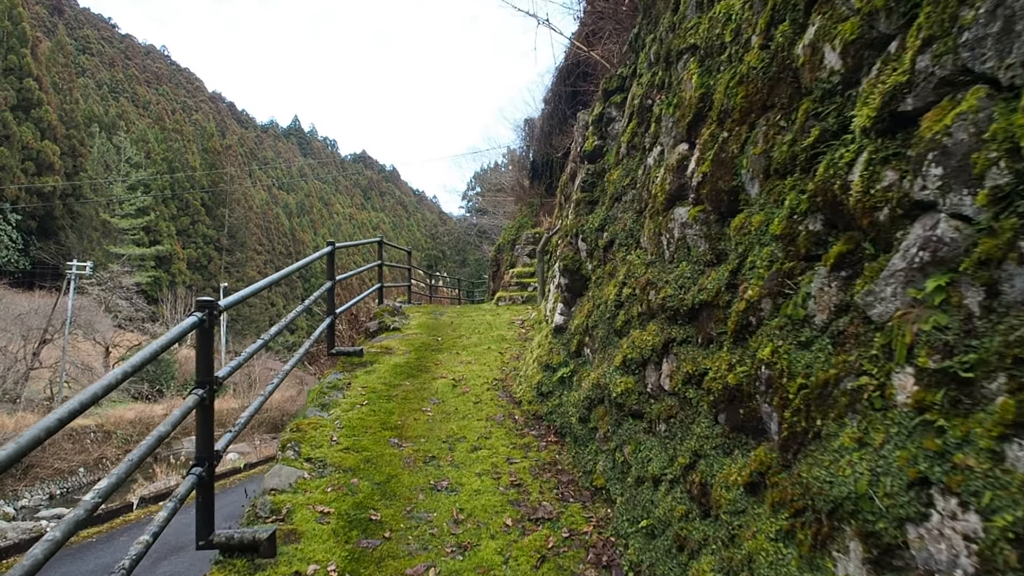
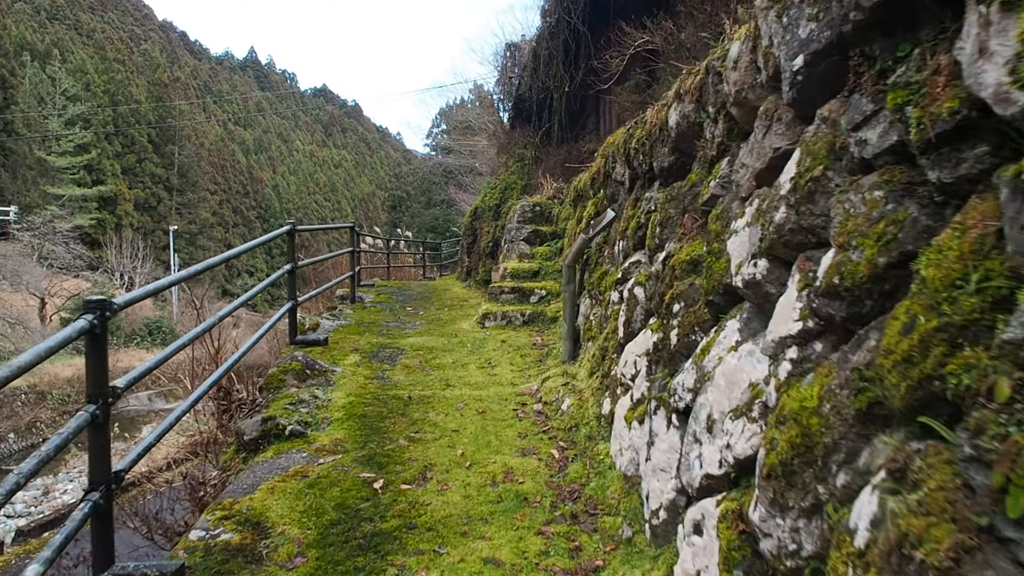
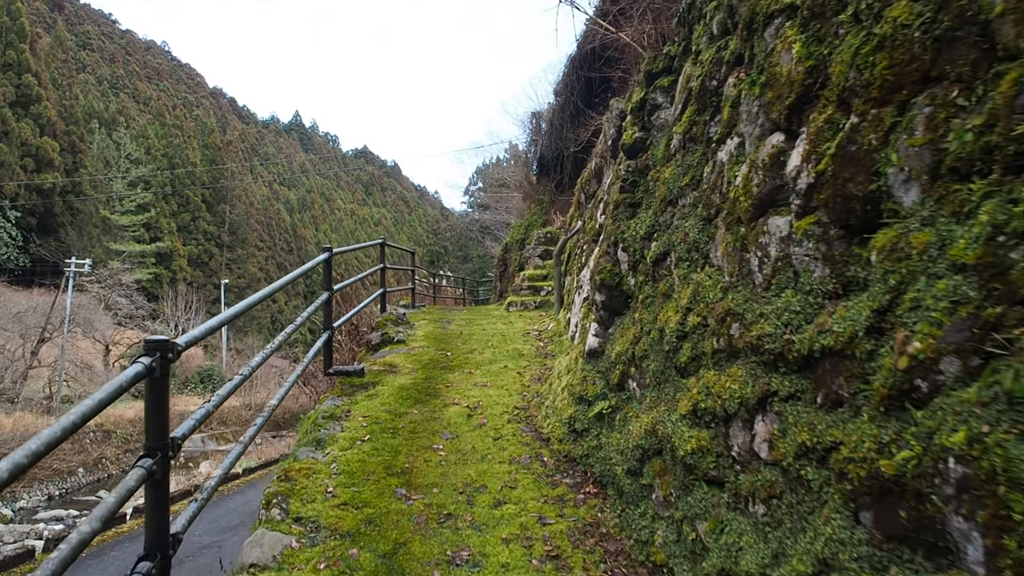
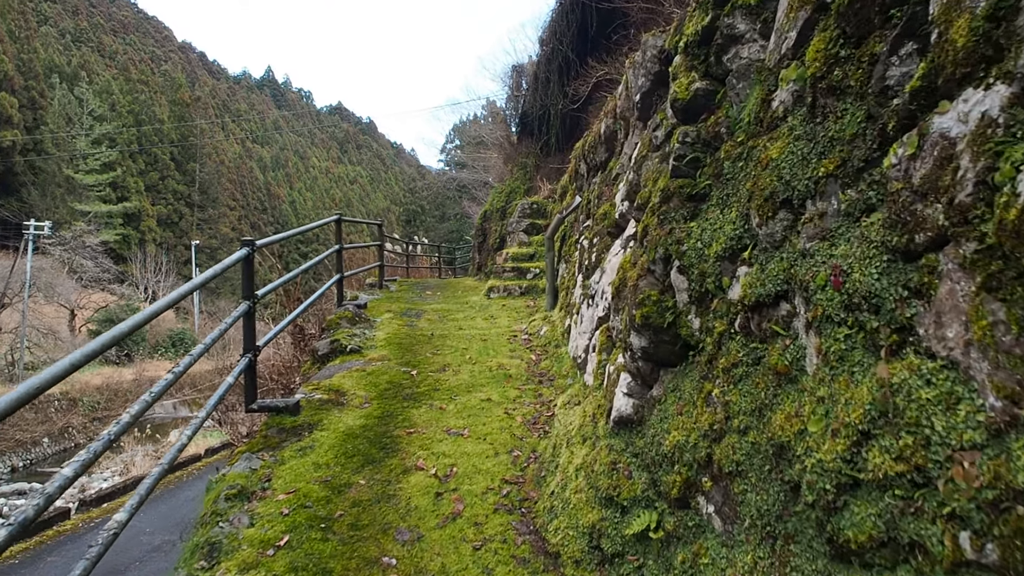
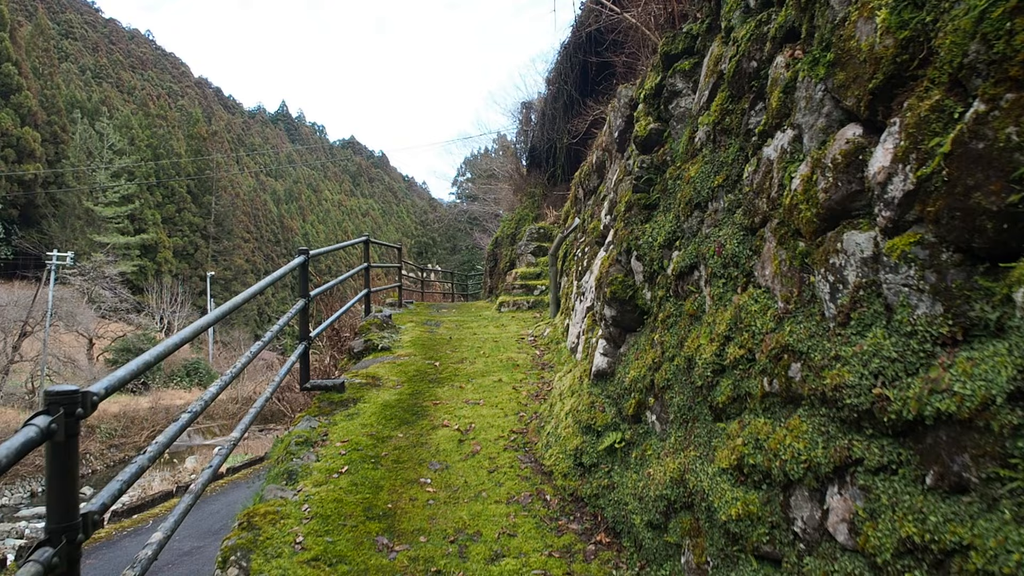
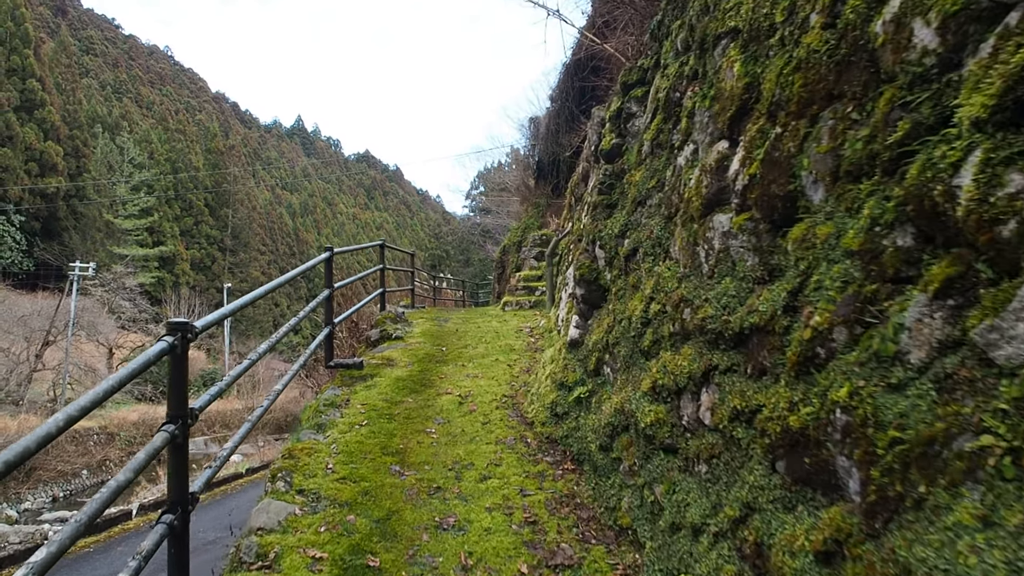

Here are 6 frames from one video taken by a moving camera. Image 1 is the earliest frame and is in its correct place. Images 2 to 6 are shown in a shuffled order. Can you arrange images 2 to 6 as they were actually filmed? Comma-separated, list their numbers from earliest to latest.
6, 3, 5, 4, 2
